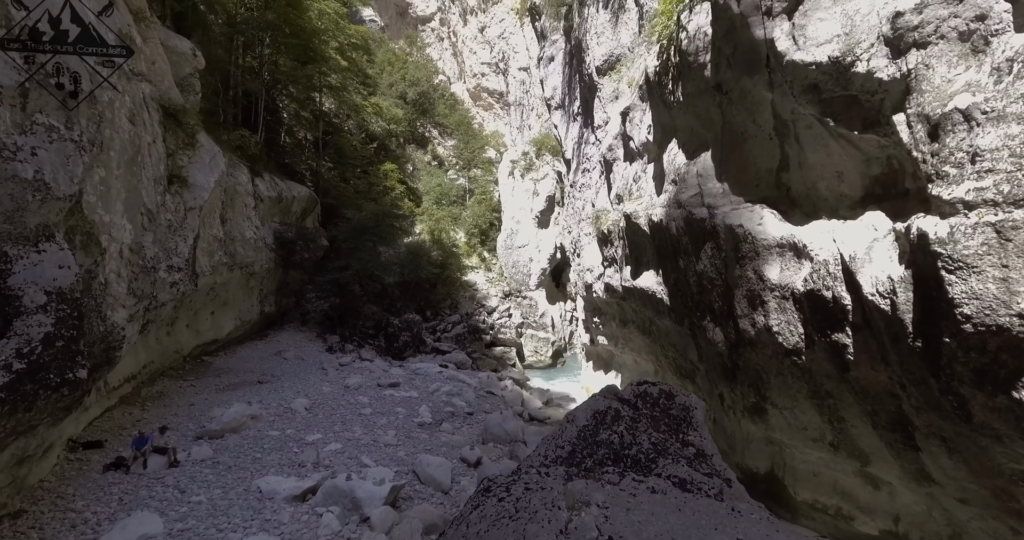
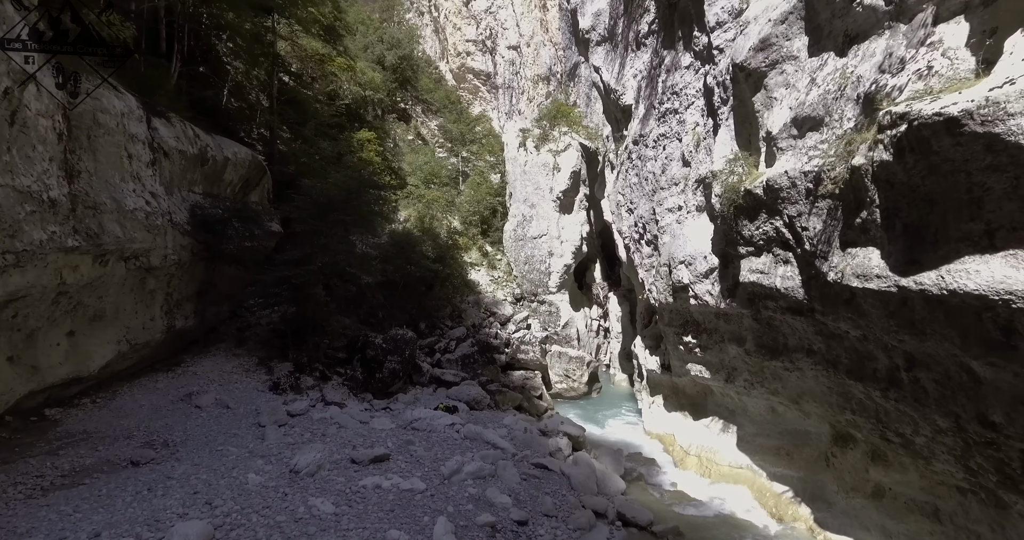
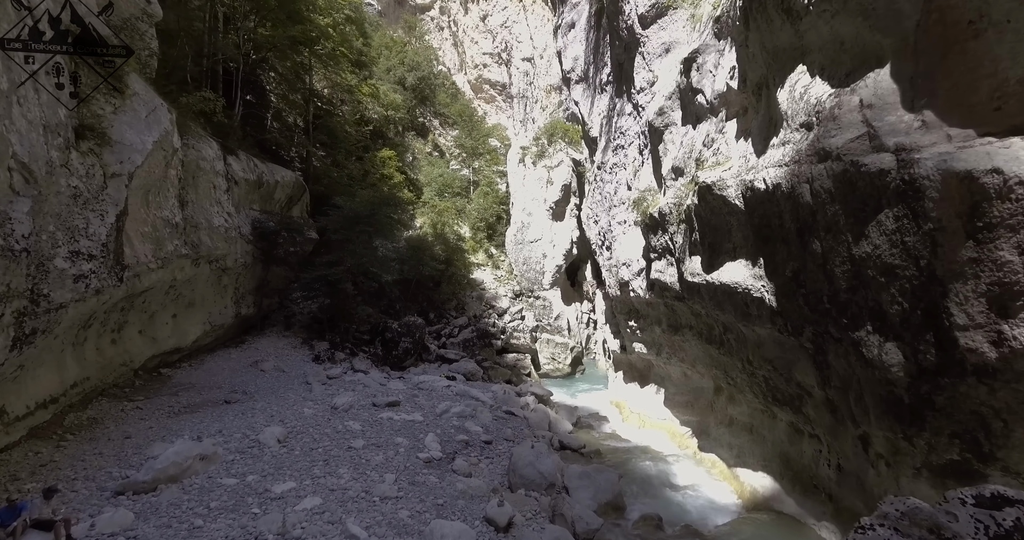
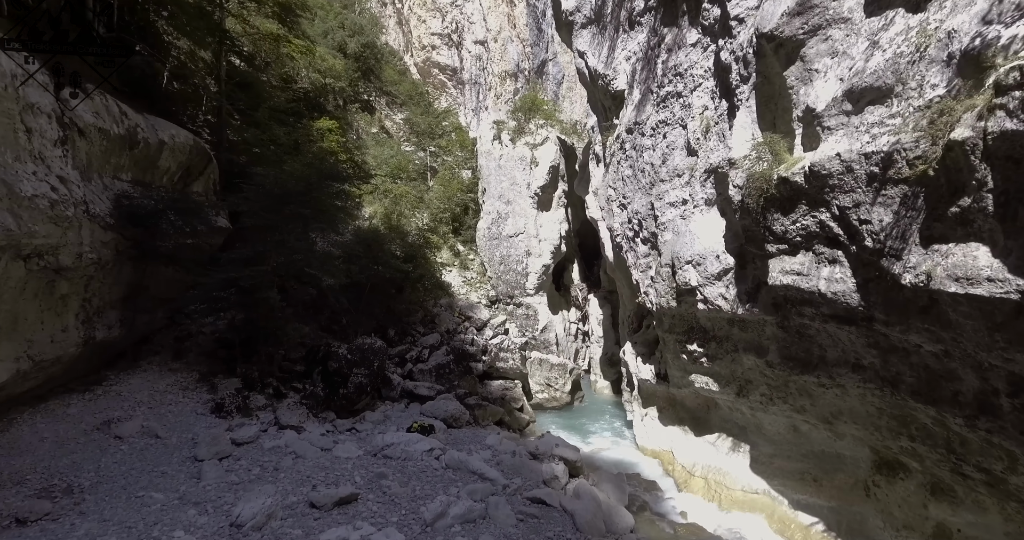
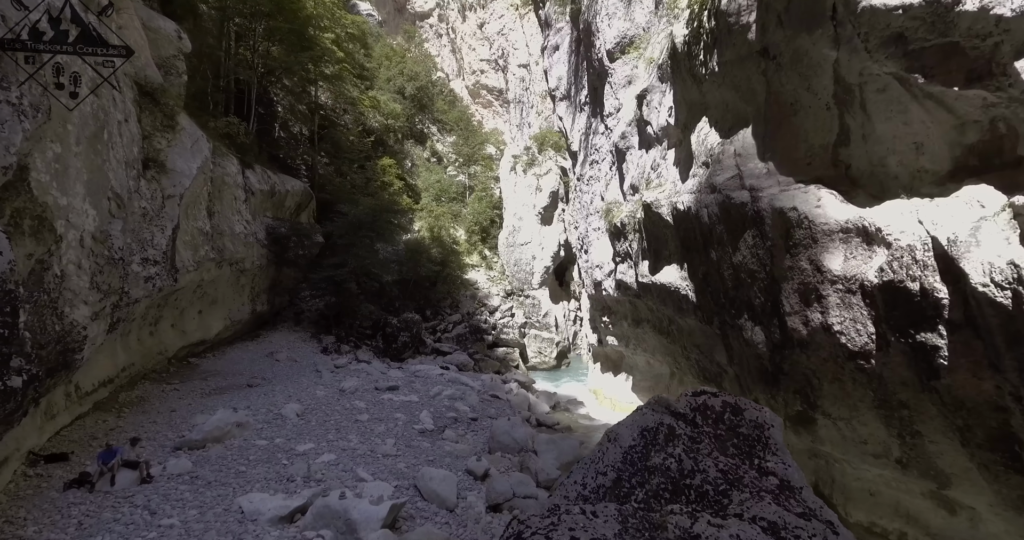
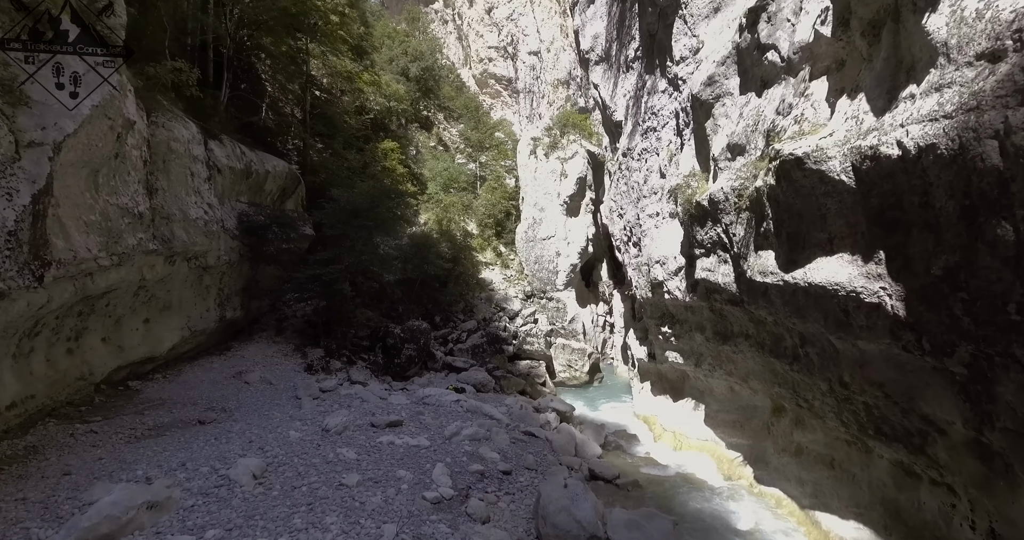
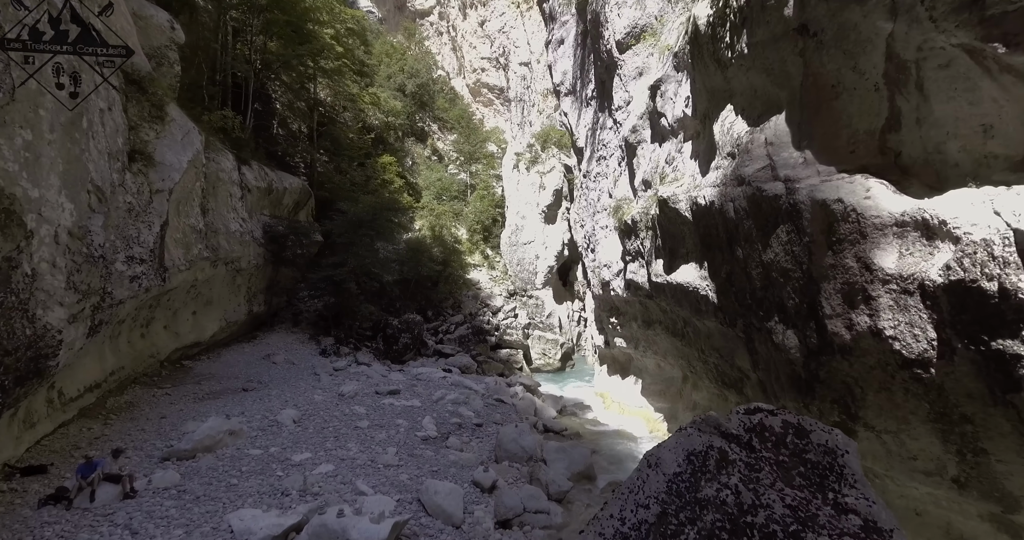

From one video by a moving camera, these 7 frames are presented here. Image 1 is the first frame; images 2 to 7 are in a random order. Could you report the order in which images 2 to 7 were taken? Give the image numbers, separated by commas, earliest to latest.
5, 7, 3, 6, 2, 4
